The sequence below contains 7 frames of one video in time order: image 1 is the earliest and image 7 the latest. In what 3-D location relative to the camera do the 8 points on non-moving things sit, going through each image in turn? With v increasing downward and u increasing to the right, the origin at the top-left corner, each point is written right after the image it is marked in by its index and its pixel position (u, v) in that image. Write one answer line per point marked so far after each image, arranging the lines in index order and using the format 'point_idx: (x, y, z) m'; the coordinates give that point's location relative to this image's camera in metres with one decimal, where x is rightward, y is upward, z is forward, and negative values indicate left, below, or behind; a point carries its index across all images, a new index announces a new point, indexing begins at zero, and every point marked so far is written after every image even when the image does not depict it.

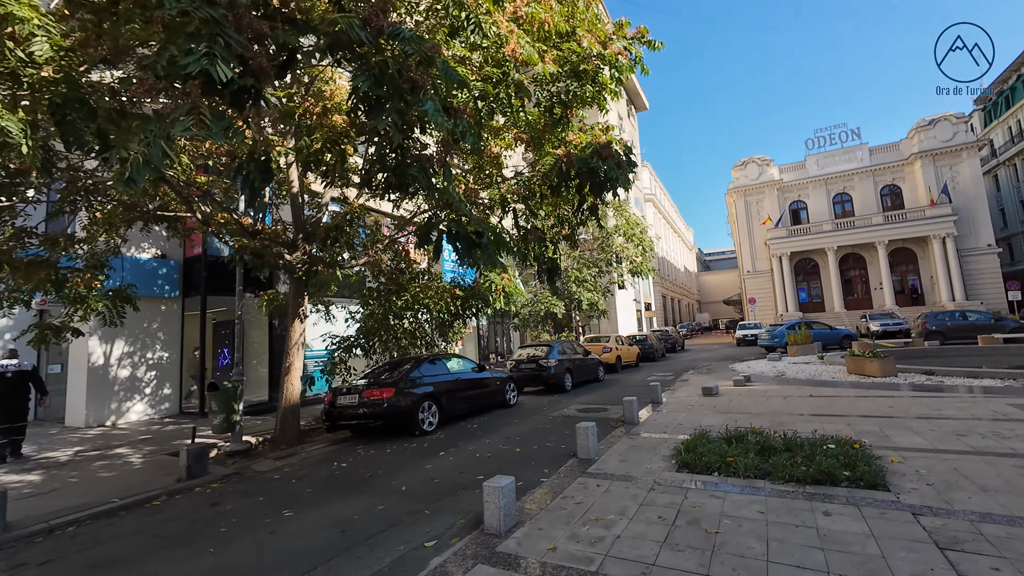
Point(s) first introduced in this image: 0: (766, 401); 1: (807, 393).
0: (+5.5, -2.4, +9.1) m
1: (+6.8, -2.4, +9.8) m
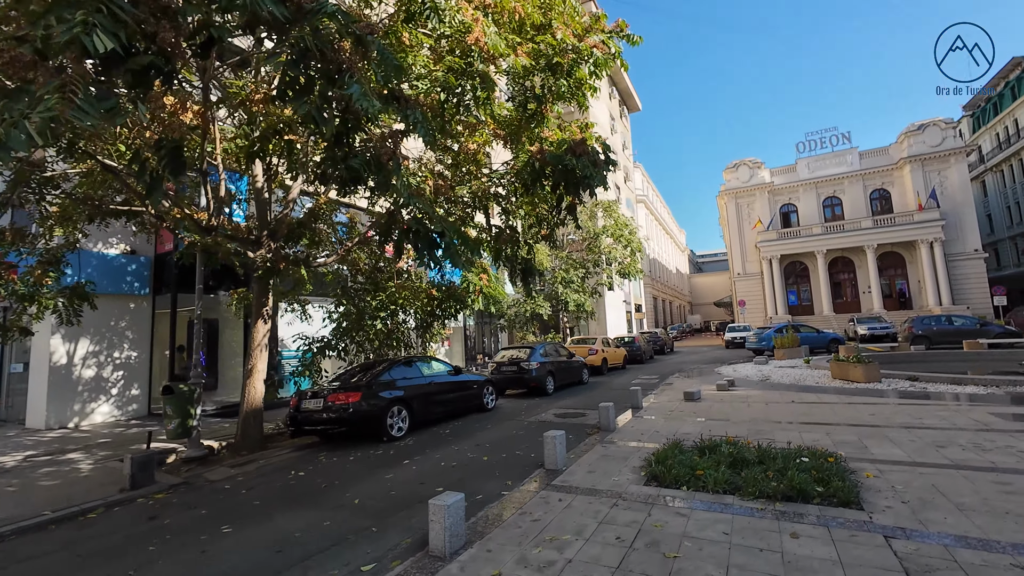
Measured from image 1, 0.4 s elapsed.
0: (+5.0, -2.5, +8.9) m
1: (+6.3, -2.5, +9.7) m
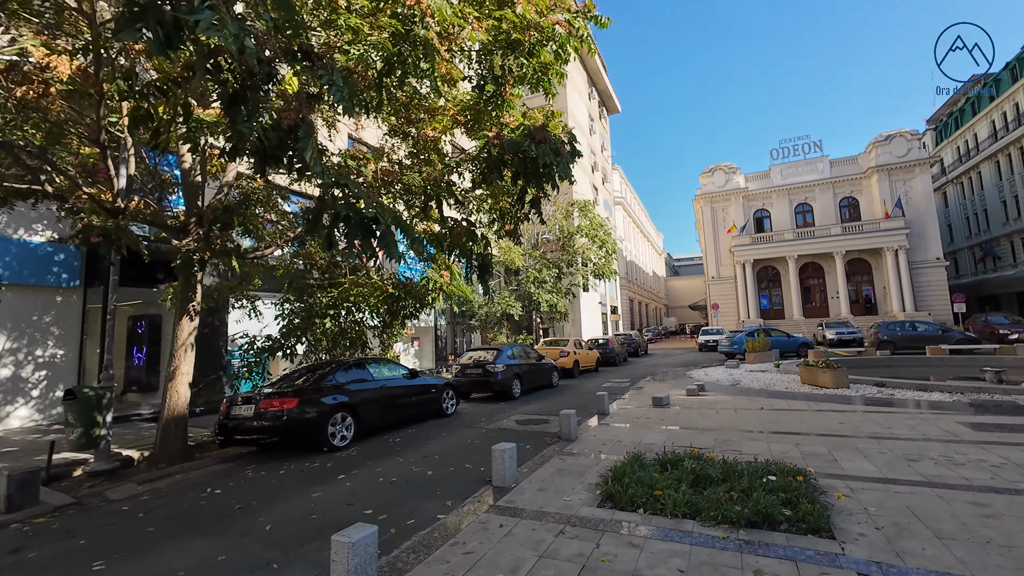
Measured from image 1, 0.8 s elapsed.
0: (+4.1, -2.5, +8.6) m
1: (+5.4, -2.6, +9.4) m
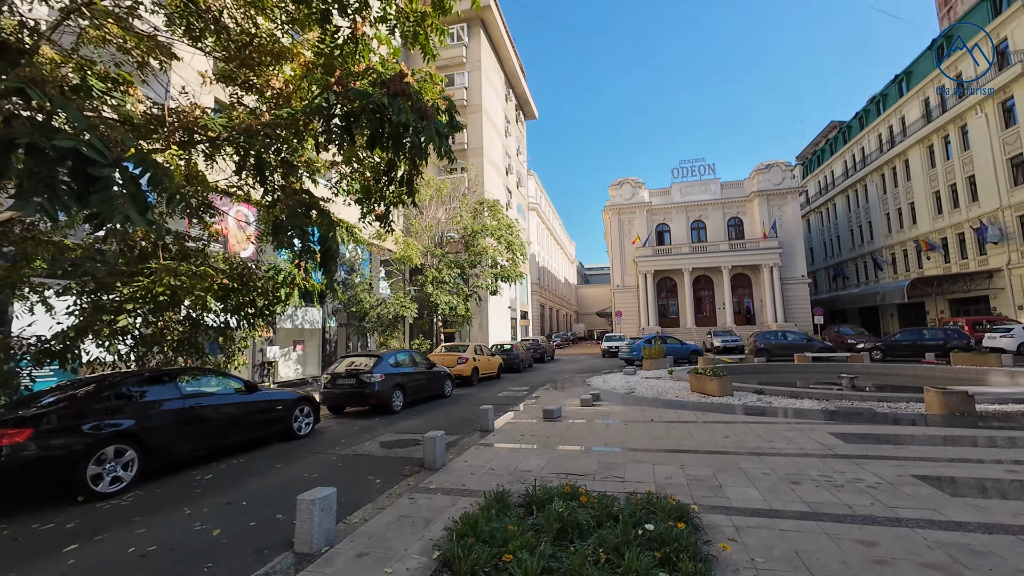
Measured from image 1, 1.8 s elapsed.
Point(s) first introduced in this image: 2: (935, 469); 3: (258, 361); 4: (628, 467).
0: (+1.7, -2.6, +7.9) m
1: (+2.9, -2.7, +9.0) m
2: (+5.0, -2.1, +5.0) m
3: (-10.2, -2.9, +17.0) m
4: (+1.5, -2.3, +5.5) m
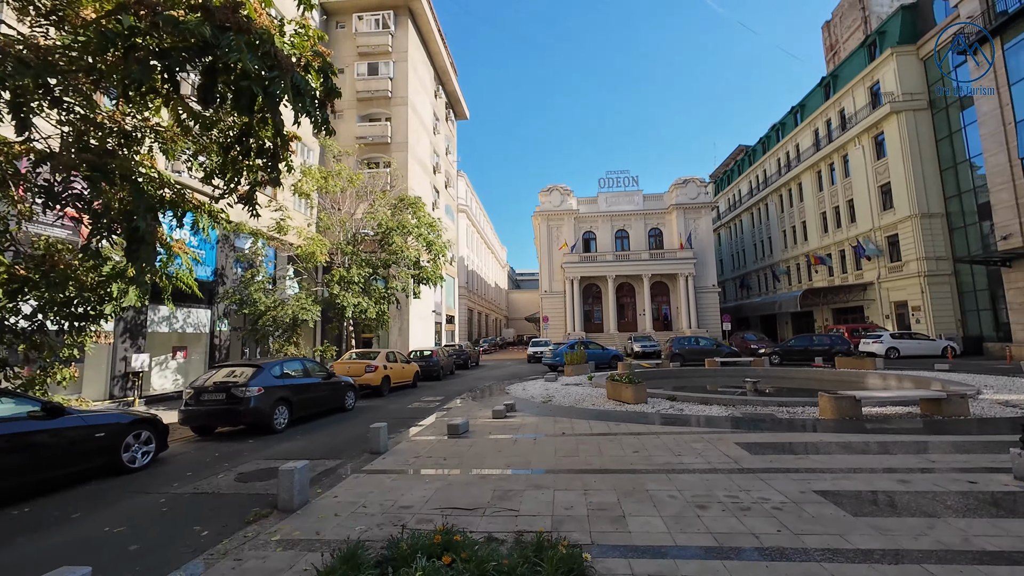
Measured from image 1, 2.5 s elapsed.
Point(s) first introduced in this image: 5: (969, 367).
0: (0.0, -2.7, +7.2) m
1: (+1.0, -2.8, +8.4) m
2: (+3.7, -2.2, +4.8) m
3: (-13.2, -2.8, +14.3) m
4: (+0.2, -2.3, +4.8) m
5: (+19.7, -3.4, +18.3) m
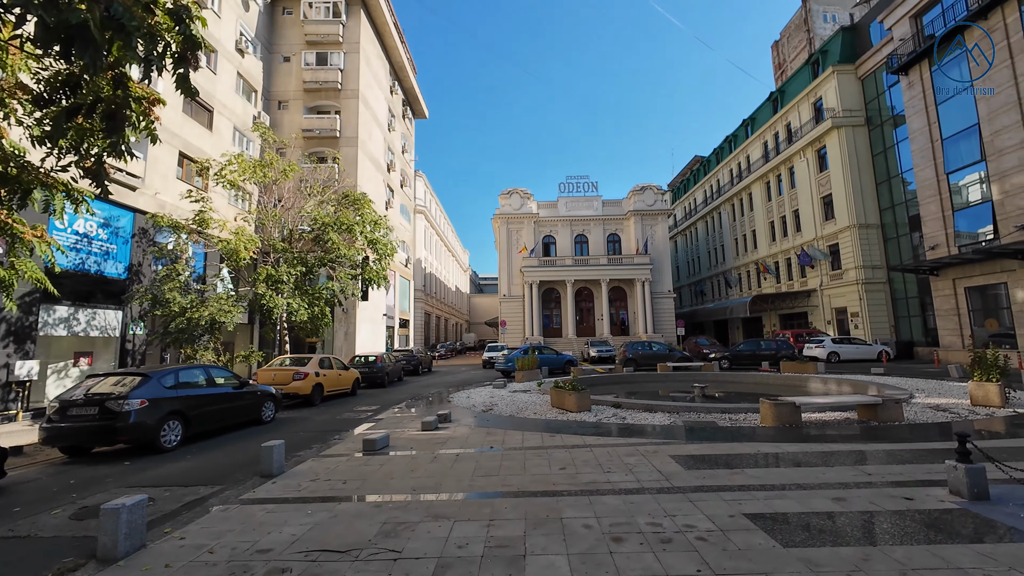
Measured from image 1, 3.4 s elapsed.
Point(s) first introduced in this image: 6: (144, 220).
0: (-1.2, -2.6, +6.4) m
1: (-0.4, -2.8, +7.7) m
2: (+2.6, -2.2, +4.3) m
3: (-15.0, -2.7, +12.4) m
4: (-0.9, -2.3, +4.1) m
5: (+17.5, -3.7, +19.1) m
6: (-14.4, +2.7, +16.5) m
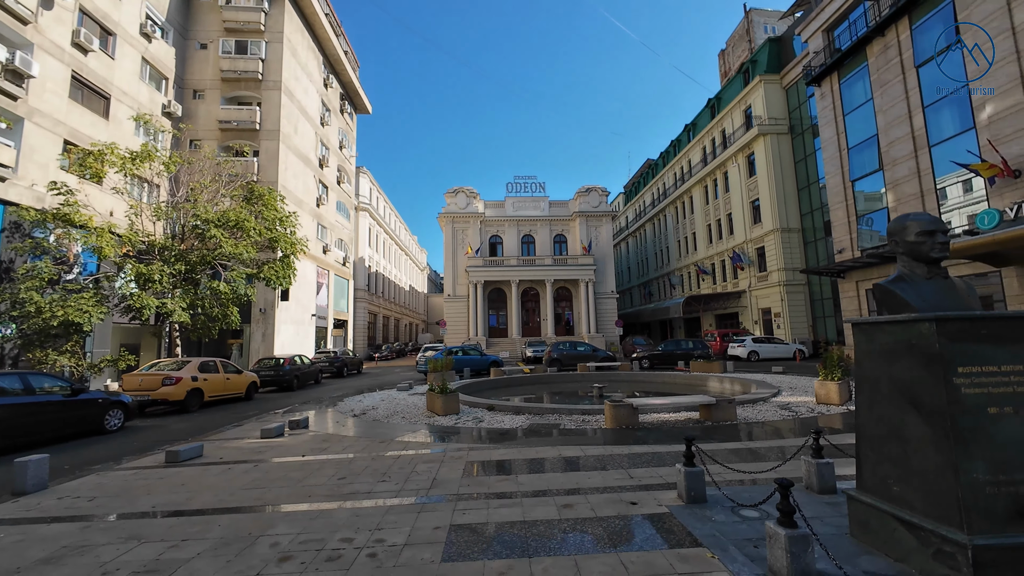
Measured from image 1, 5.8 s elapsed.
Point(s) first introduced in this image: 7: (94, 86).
0: (-4.2, -2.6, +6.1) m
1: (-3.4, -2.8, +7.4) m
2: (-0.2, -2.2, +4.2) m
3: (-18.3, -2.7, +11.1) m
4: (-3.7, -2.3, +3.7) m
5: (+13.7, -3.8, +19.9) m
6: (-18.0, +2.7, +15.3) m
7: (-18.3, +8.9, +18.6) m
